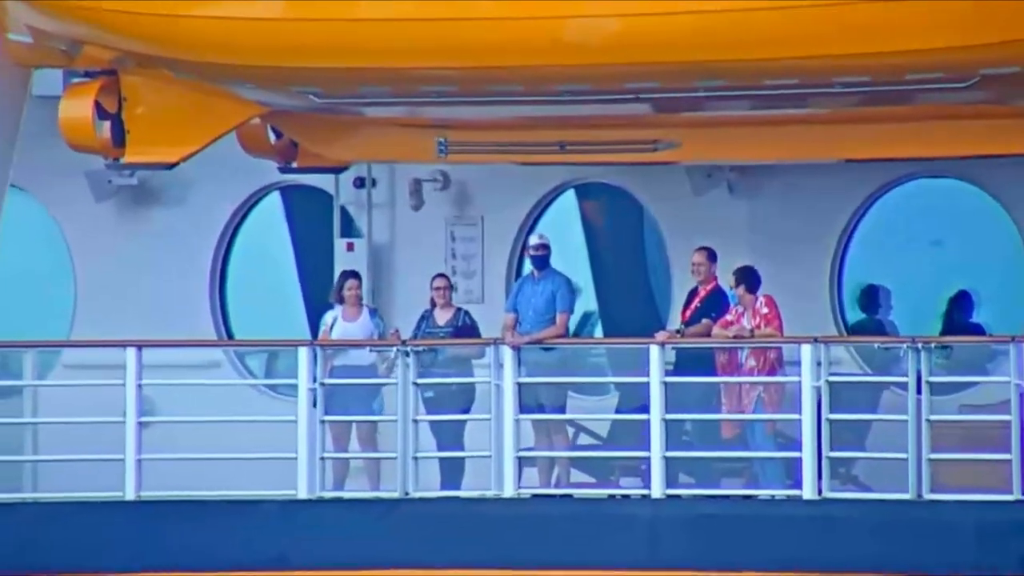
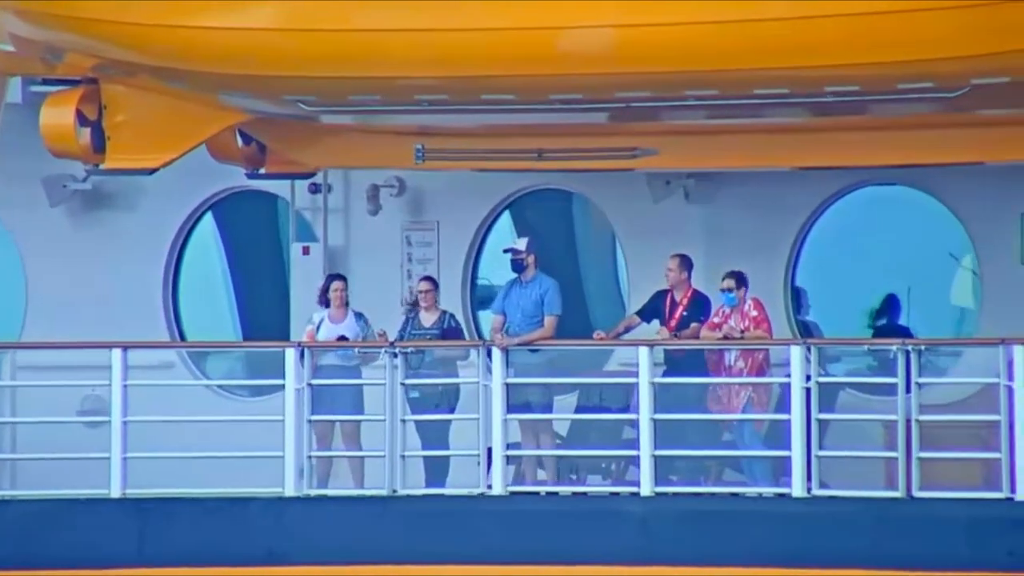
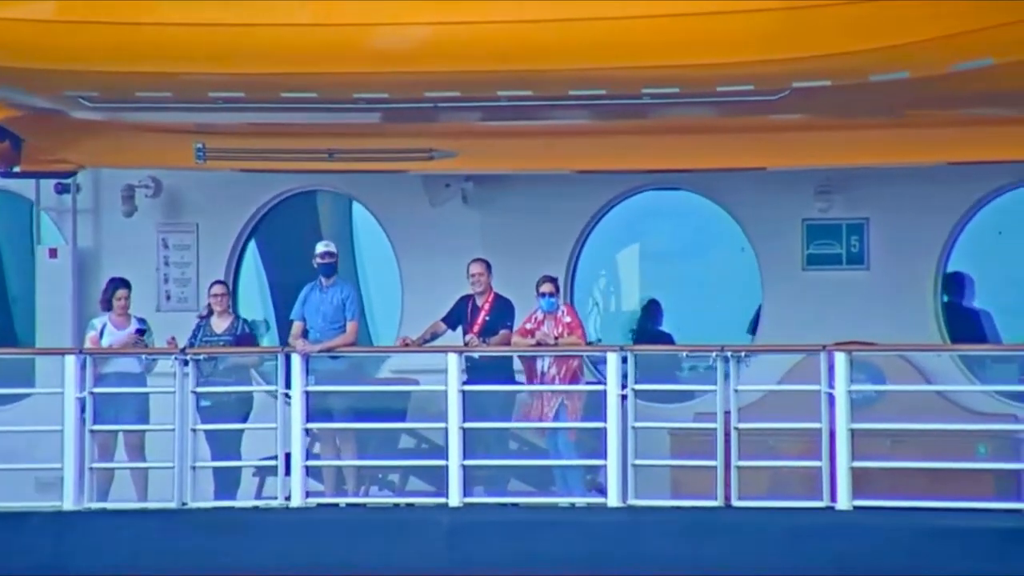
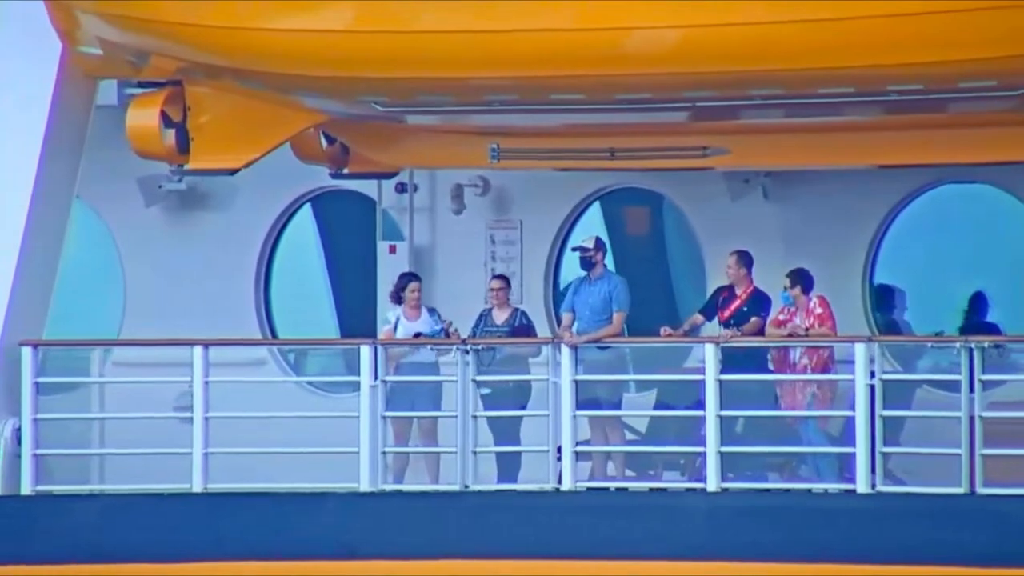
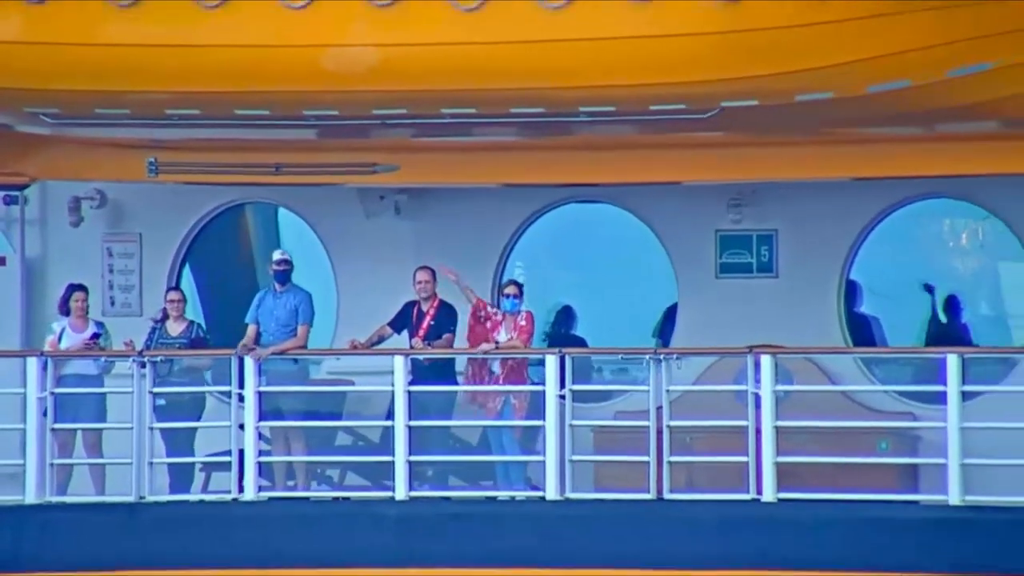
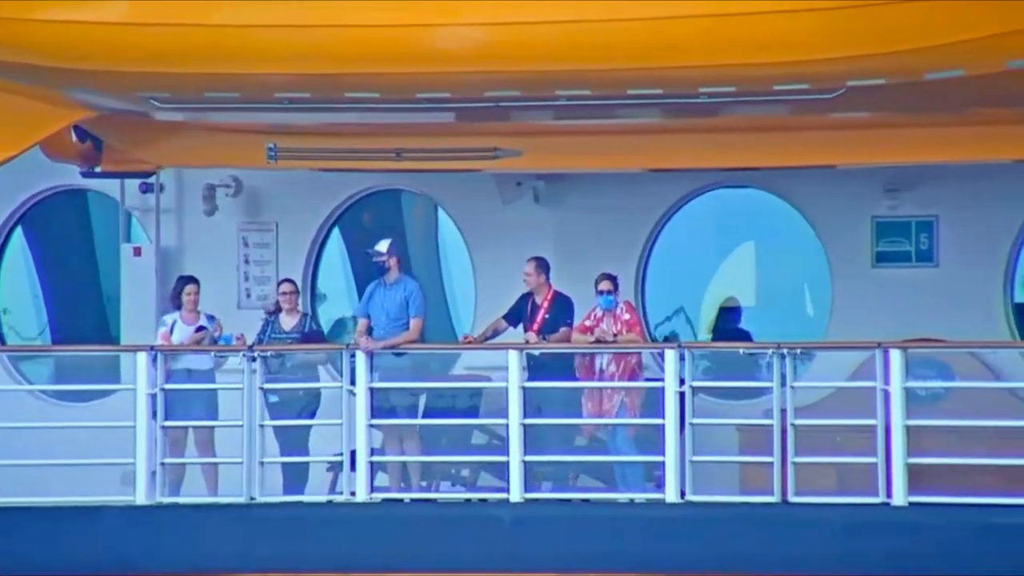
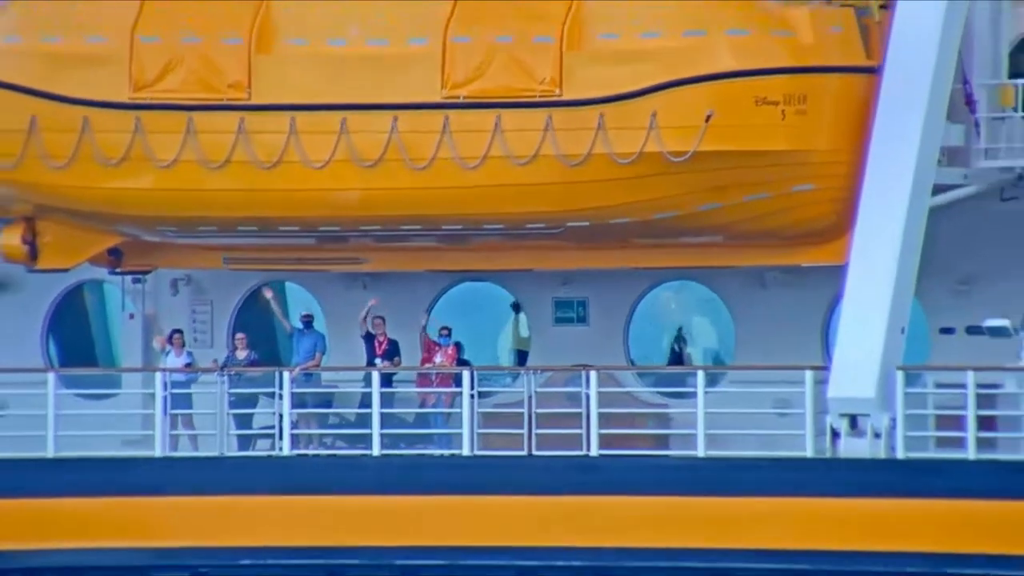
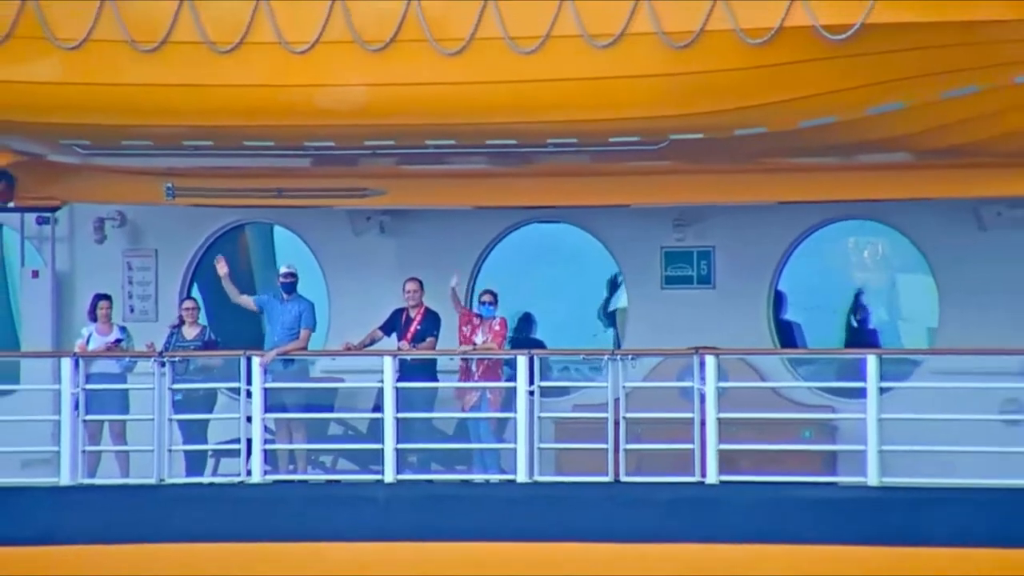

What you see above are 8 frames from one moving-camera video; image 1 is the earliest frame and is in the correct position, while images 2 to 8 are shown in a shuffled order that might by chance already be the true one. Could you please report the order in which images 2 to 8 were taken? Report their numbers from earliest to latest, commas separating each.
4, 2, 6, 3, 5, 8, 7
